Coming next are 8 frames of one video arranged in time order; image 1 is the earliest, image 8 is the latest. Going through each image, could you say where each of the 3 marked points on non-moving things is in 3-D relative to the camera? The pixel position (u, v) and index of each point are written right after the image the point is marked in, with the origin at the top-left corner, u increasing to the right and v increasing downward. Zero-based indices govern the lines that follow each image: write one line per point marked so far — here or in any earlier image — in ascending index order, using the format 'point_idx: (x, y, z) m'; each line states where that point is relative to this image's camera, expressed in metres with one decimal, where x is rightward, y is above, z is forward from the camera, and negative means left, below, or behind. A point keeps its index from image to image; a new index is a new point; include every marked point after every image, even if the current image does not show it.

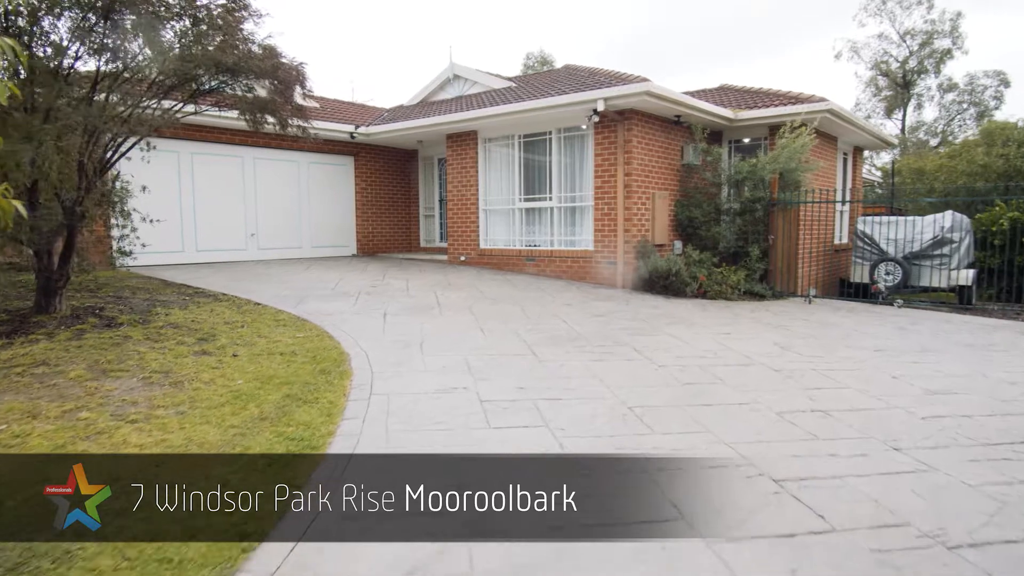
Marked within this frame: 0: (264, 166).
0: (-4.4, +2.1, +11.3) m
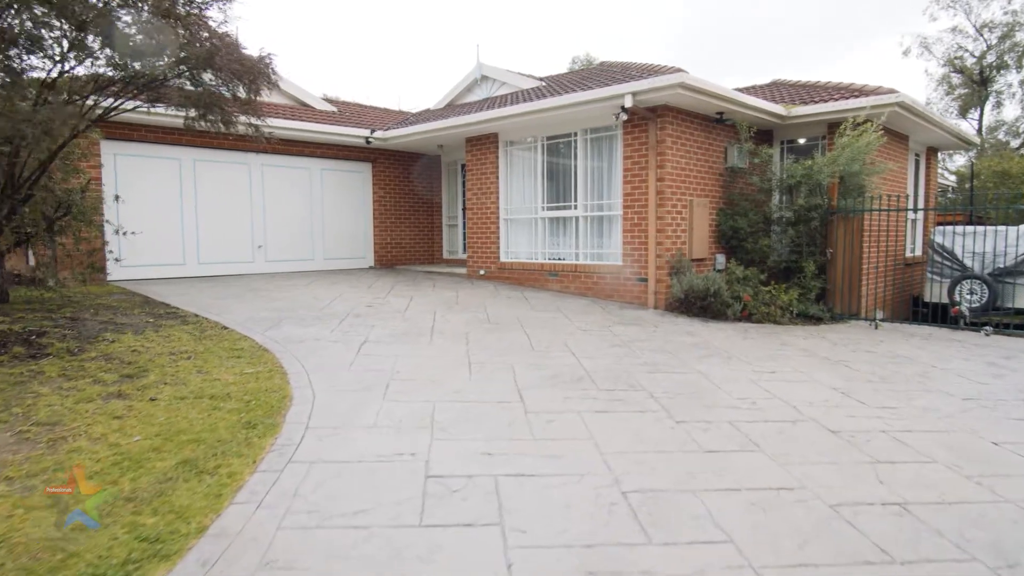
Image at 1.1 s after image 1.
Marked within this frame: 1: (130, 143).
0: (-4.0, +1.9, +10.7) m
1: (-5.5, +2.1, +9.1) m
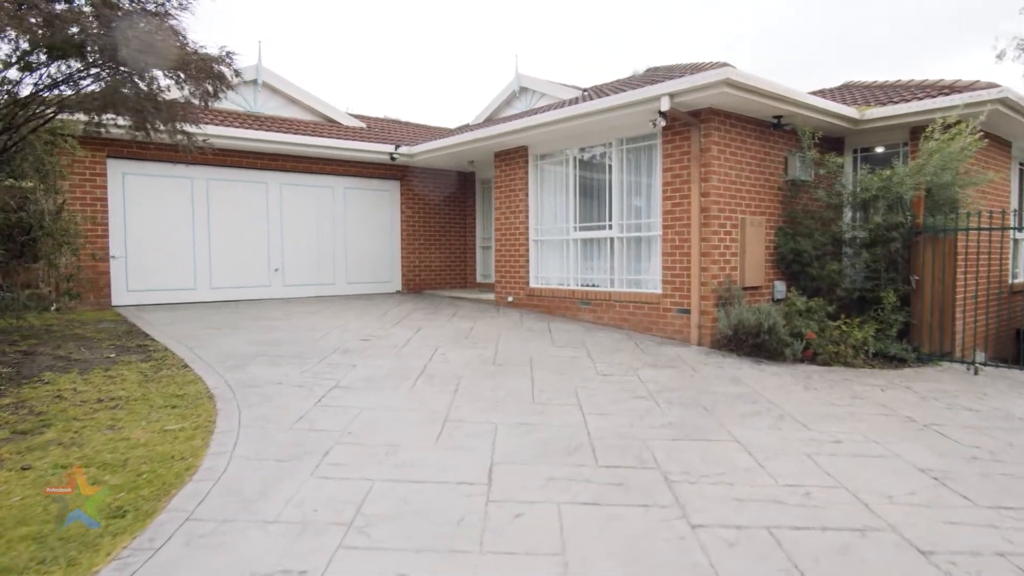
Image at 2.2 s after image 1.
0: (-3.5, +1.5, +10.1) m
1: (-5.1, +1.7, +8.7) m
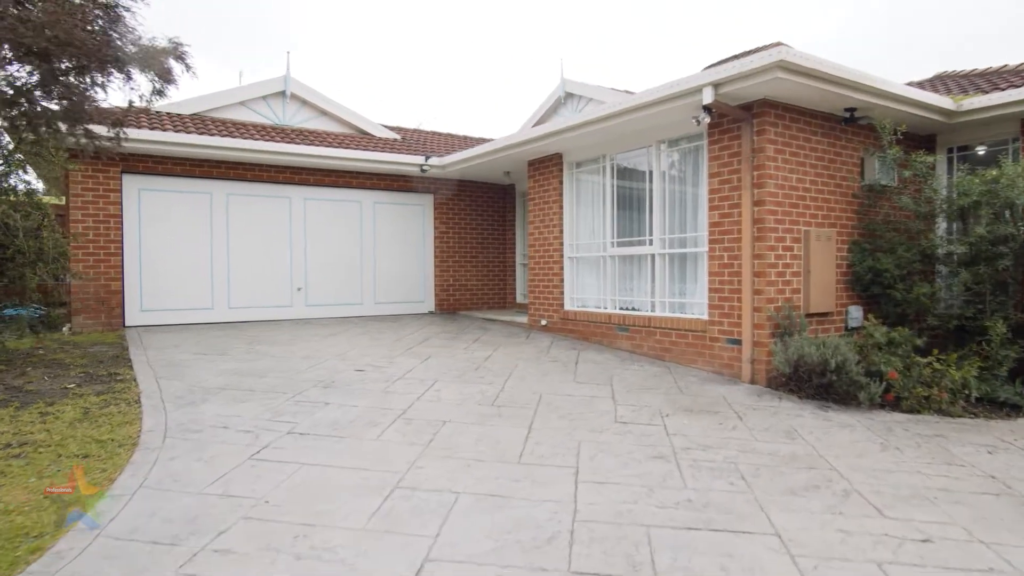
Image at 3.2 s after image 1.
0: (-2.9, +1.2, +9.6) m
1: (-4.7, +1.4, +8.4) m
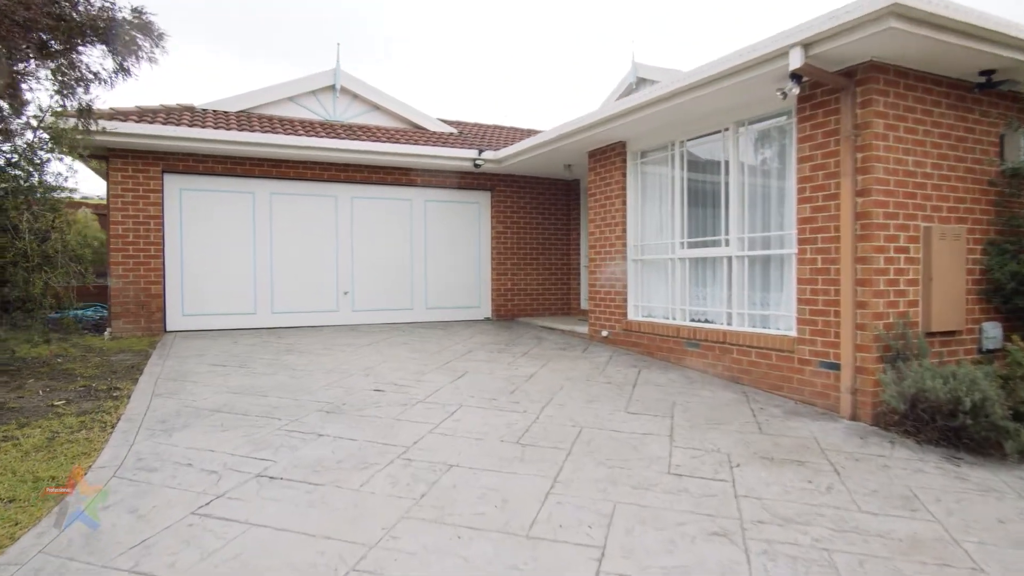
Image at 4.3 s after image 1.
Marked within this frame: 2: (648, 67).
0: (-2.1, +1.1, +9.1) m
1: (-4.0, +1.4, +8.1) m
2: (+2.3, +3.7, +10.8) m
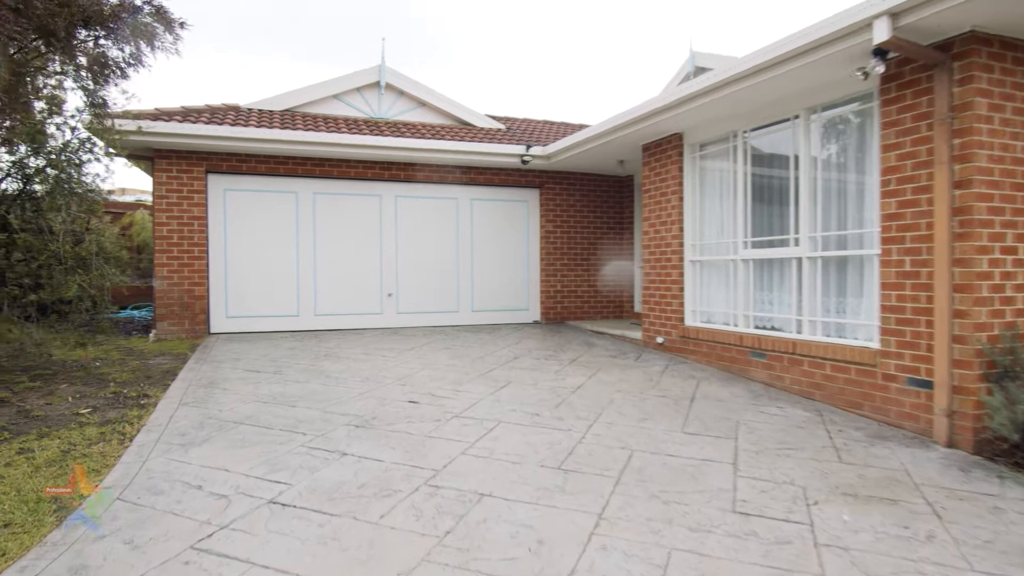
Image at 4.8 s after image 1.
0: (-1.4, +1.1, +8.8) m
1: (-3.4, +1.4, +8.0) m
2: (+3.1, +3.7, +10.1) m
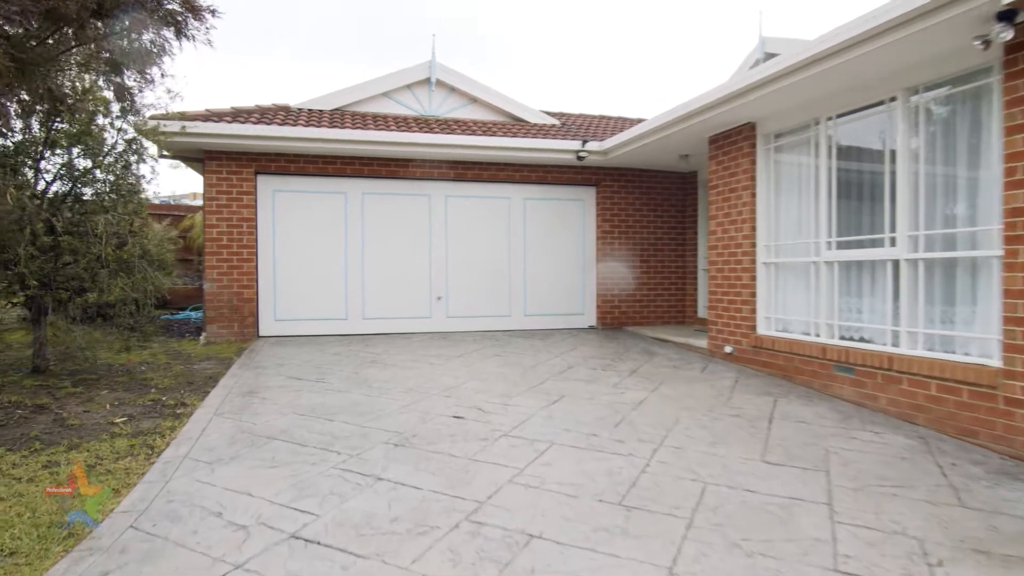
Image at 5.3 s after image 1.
0: (-0.7, +1.1, +8.5) m
1: (-2.7, +1.3, +7.9) m
2: (+3.9, +3.6, +9.4) m
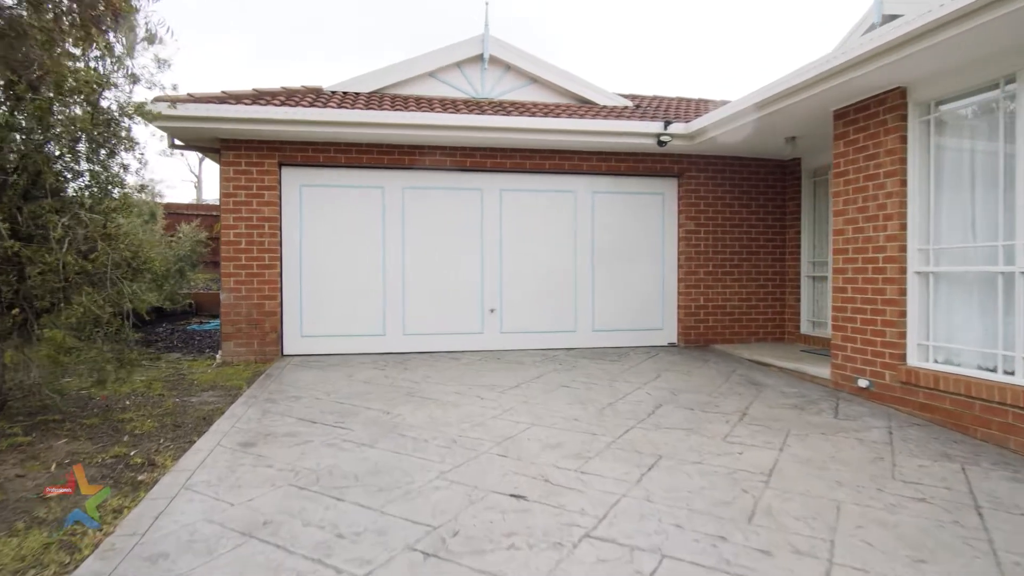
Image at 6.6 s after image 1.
0: (0.0, +1.0, +7.2) m
1: (-2.0, +1.2, +6.8) m
2: (+4.7, +3.5, +7.8) m
